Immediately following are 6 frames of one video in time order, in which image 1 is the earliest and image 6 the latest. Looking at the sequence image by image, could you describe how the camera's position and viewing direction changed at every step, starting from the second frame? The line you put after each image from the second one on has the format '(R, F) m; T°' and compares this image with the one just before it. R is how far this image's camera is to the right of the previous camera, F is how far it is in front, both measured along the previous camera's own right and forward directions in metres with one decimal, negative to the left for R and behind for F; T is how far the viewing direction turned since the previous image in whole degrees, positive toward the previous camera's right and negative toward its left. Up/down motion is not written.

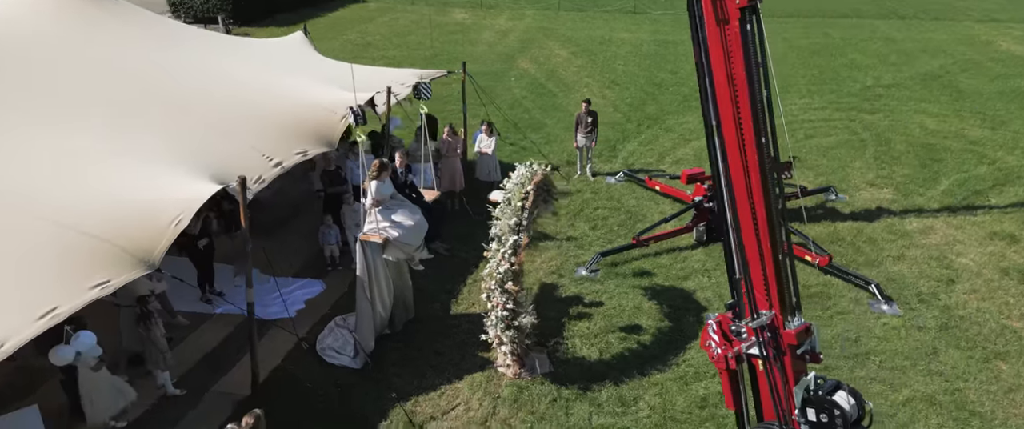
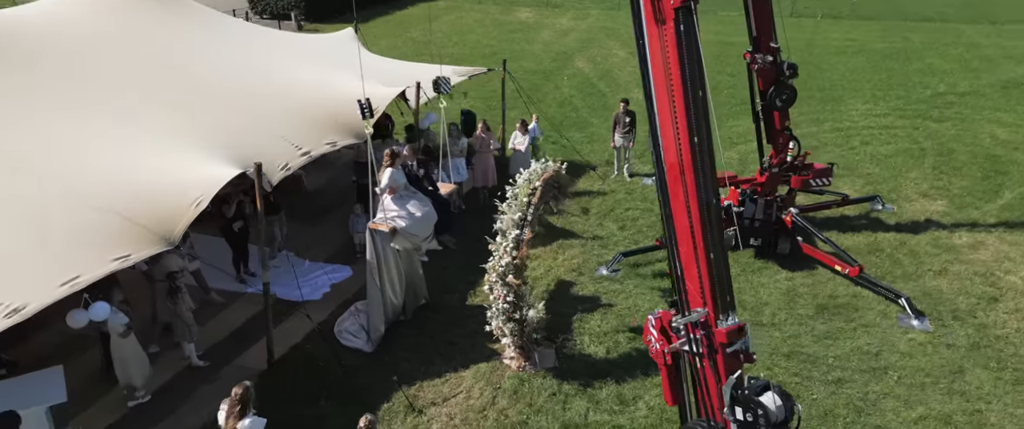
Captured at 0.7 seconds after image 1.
(+1.2, -0.1) m; -7°
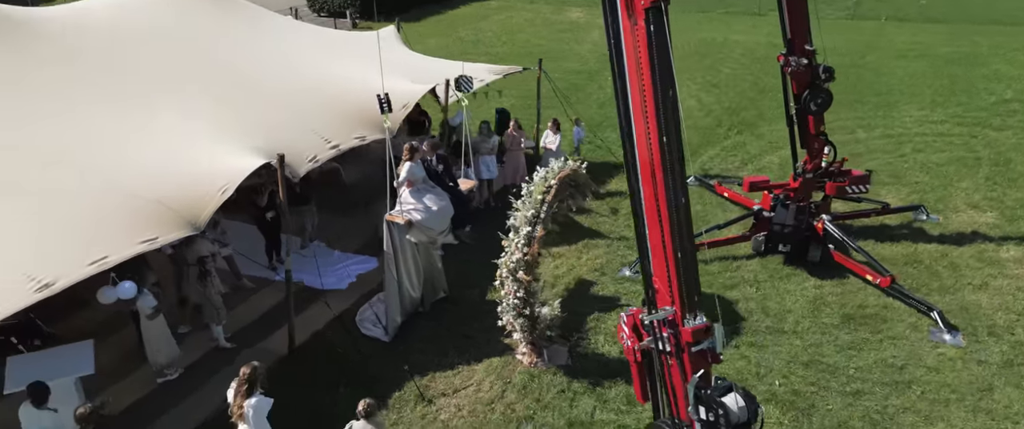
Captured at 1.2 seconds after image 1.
(+0.8, -0.1) m; -5°
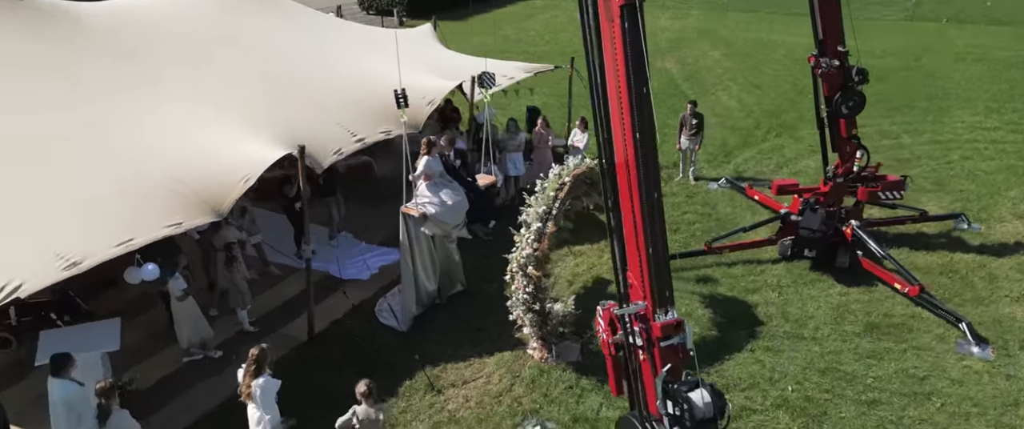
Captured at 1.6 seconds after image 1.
(+0.7, -0.1) m; -5°
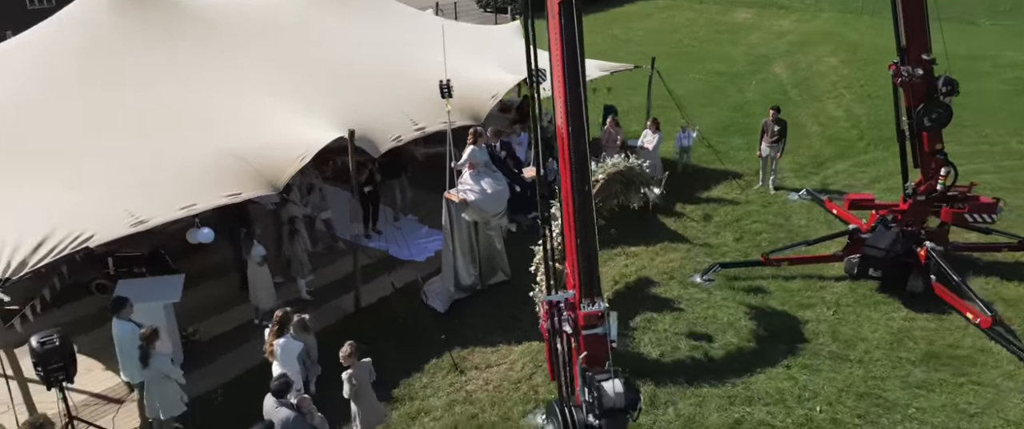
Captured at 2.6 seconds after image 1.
(+1.9, 0.0) m; -13°
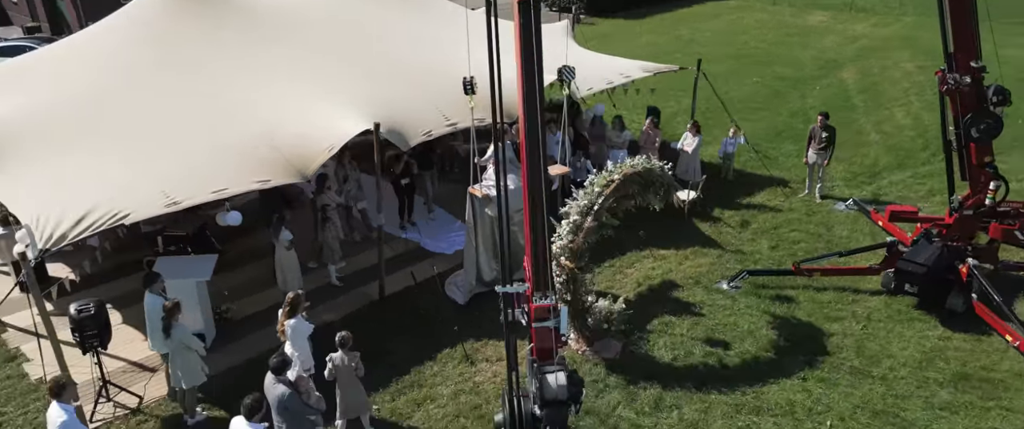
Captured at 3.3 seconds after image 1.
(+1.2, 0.0) m; -8°
